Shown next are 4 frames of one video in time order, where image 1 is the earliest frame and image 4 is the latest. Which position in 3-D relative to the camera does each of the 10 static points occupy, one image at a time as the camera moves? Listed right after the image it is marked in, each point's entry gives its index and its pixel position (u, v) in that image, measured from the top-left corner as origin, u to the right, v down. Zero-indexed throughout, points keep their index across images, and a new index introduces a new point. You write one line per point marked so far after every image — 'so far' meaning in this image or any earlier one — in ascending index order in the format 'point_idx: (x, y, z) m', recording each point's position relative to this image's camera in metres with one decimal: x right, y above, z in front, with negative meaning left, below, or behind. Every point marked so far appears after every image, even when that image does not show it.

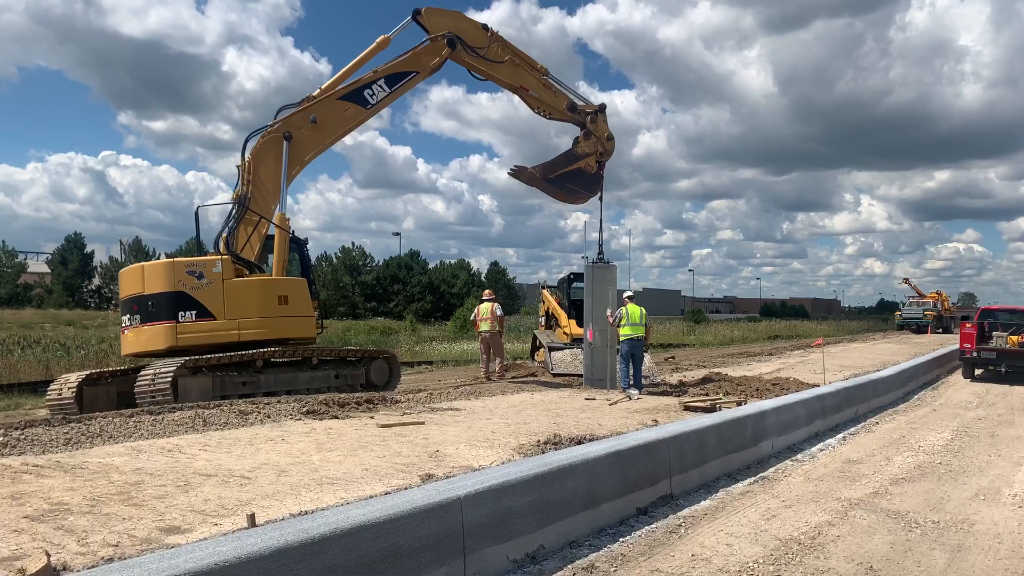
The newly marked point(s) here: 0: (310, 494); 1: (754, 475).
0: (-1.5, -1.5, +5.0) m
1: (+2.5, -1.9, +7.2) m
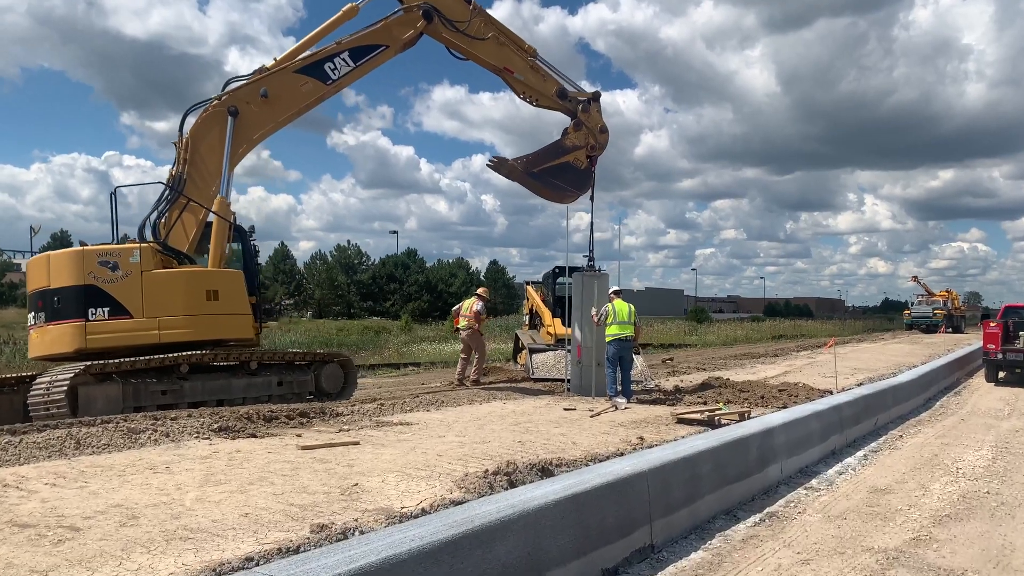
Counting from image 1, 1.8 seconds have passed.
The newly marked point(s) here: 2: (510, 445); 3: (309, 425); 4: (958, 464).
0: (-1.9, -1.4, +3.6) m
1: (+2.0, -1.8, +5.8) m
2: (0.0, -1.5, +6.9) m
3: (-2.2, -1.5, +7.5) m
4: (+4.8, -1.9, +7.6) m
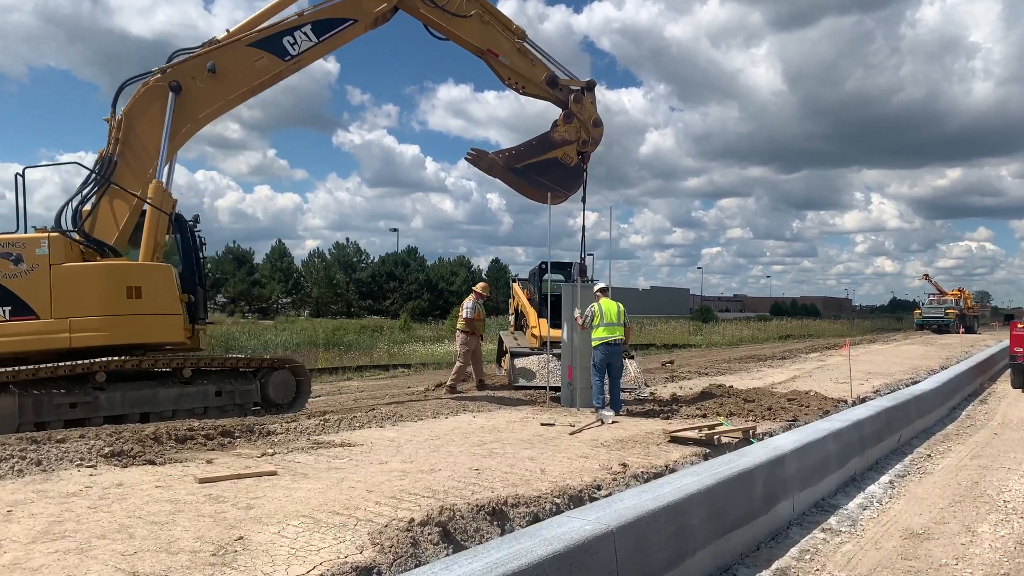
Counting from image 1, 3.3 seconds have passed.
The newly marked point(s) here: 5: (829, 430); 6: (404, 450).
0: (-2.3, -1.4, +2.4) m
1: (+1.7, -1.8, +4.6) m
2: (-0.4, -1.5, +5.7) m
3: (-2.5, -1.4, +6.3) m
4: (+4.4, -1.9, +6.3) m
5: (+2.9, -1.3, +6.5) m
6: (-1.0, -1.5, +6.5) m
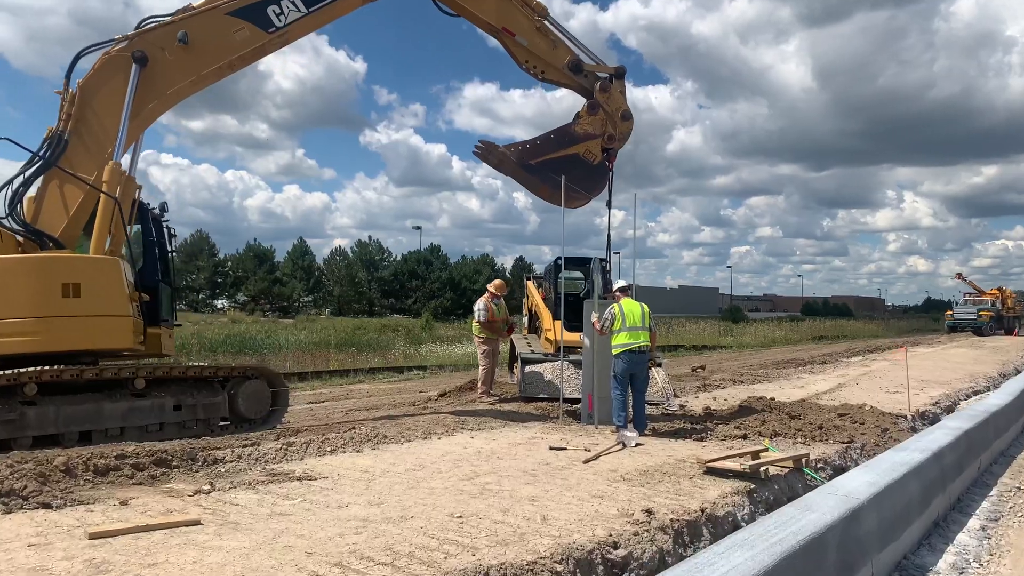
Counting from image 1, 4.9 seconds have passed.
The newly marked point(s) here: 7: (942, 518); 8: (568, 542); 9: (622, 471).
0: (-2.5, -1.4, +1.2) m
1: (+1.6, -1.8, +3.2) m
2: (-0.4, -1.5, +4.5) m
3: (-2.6, -1.4, +5.1) m
4: (+4.4, -1.9, +4.9) m
5: (+2.9, -1.3, +5.1) m
6: (-1.0, -1.5, +5.3) m
7: (+3.5, -1.9, +5.8) m
8: (+0.3, -1.5, +4.2) m
9: (+0.9, -1.6, +6.0) m
